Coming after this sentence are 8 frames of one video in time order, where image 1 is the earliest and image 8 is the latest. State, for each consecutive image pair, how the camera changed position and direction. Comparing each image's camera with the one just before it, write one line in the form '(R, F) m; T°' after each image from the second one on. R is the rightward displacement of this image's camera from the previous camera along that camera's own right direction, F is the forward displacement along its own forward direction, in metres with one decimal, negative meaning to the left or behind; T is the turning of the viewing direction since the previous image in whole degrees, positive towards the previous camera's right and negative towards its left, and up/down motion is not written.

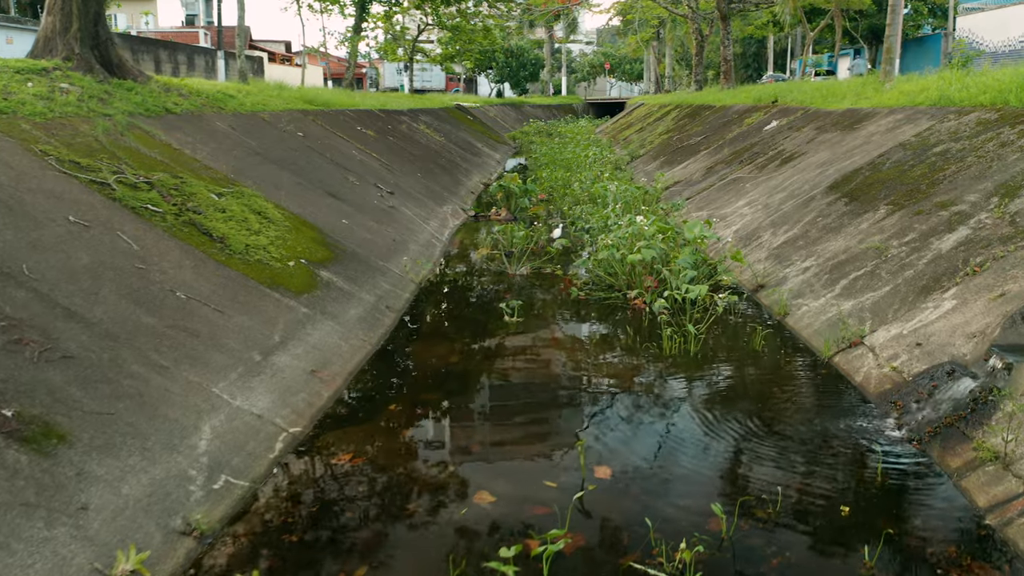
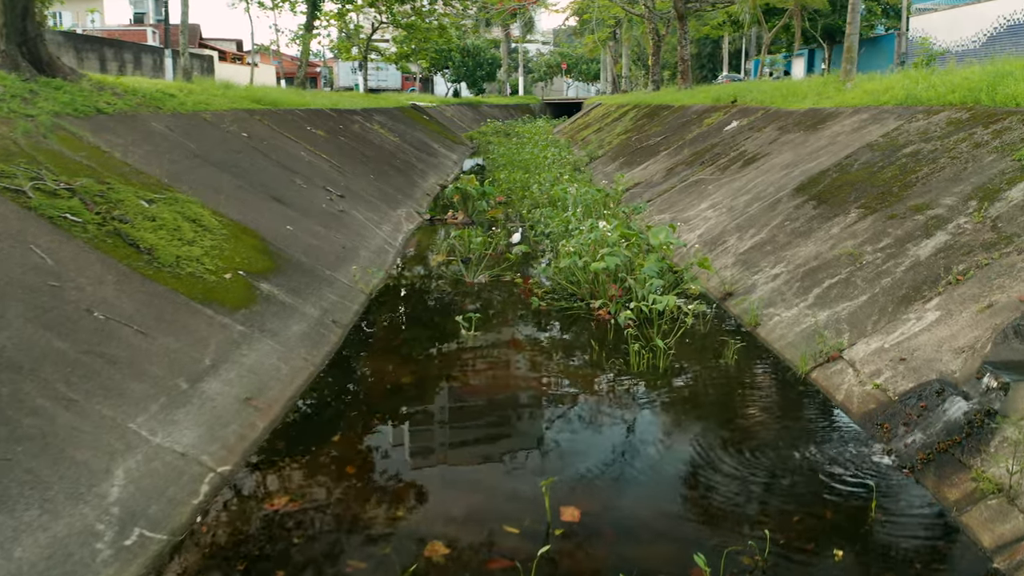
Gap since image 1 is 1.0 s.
(0.0, +0.3) m; +3°
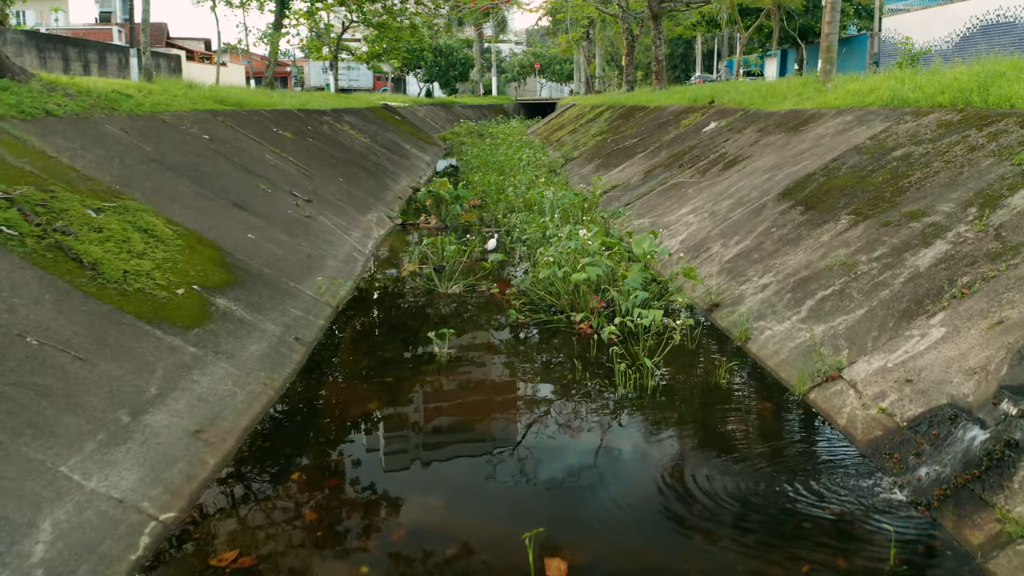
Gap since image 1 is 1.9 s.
(0.0, +0.3) m; +2°
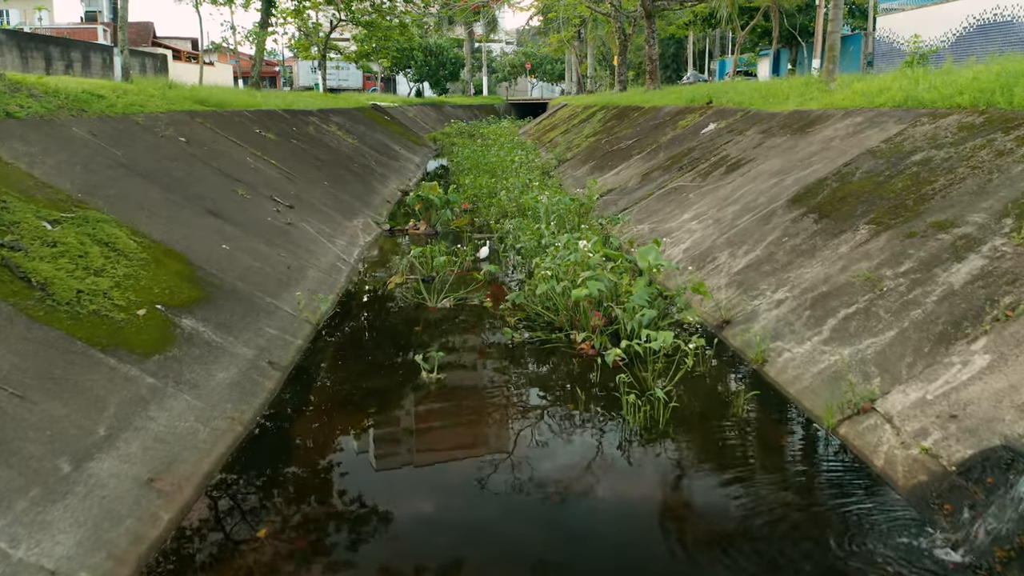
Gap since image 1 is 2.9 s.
(0.0, +0.4) m; +1°
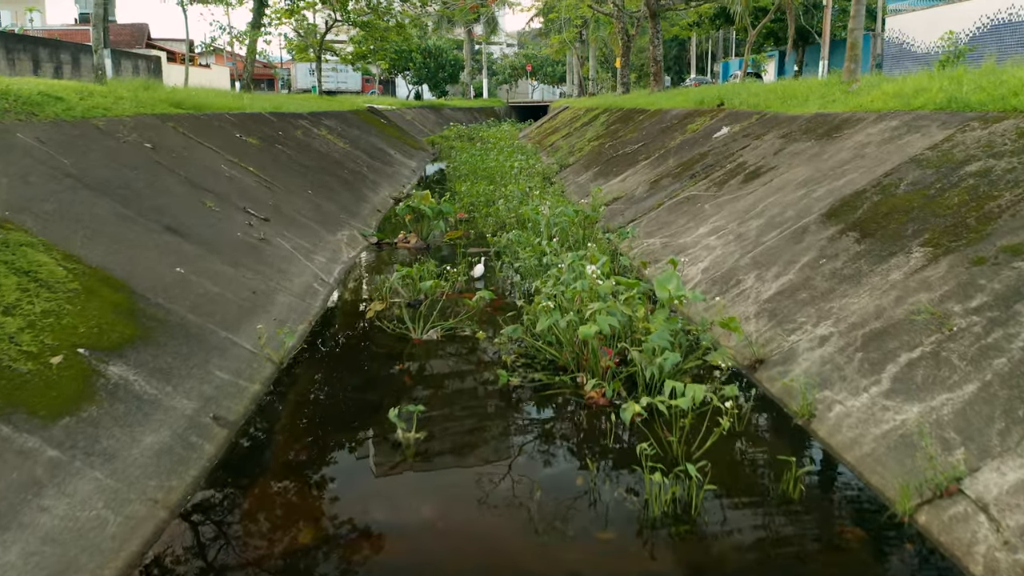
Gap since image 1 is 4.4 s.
(0.0, +0.7) m; 0°
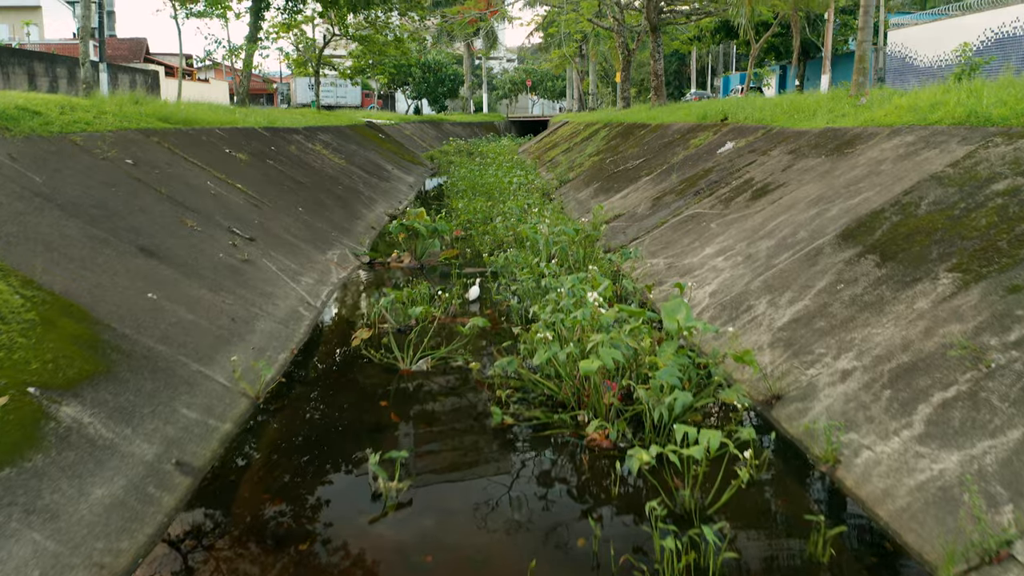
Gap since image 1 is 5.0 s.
(0.0, +0.3) m; 0°
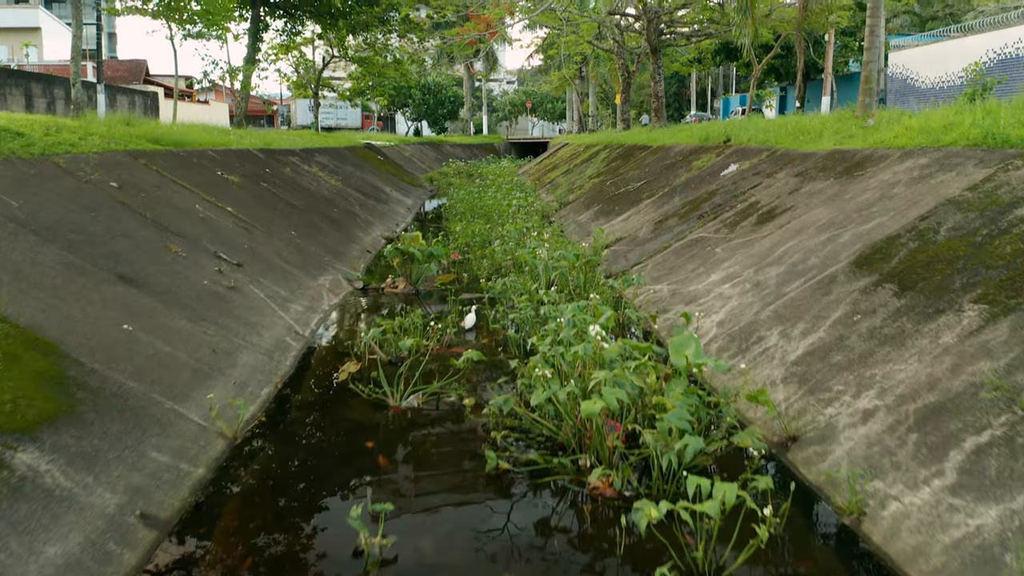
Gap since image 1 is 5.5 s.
(0.0, +0.2) m; 0°
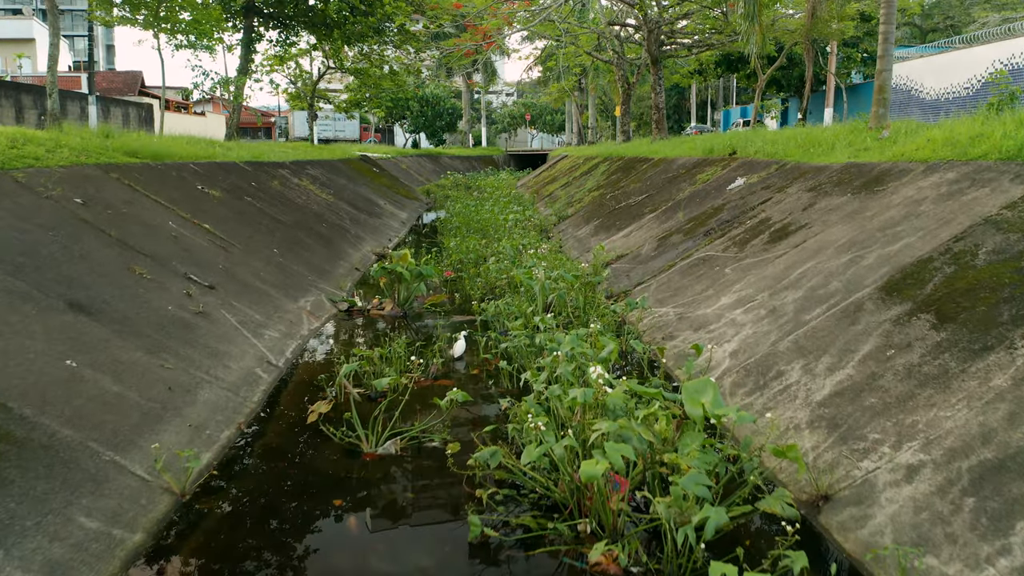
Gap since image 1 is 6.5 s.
(0.0, +0.5) m; 0°
